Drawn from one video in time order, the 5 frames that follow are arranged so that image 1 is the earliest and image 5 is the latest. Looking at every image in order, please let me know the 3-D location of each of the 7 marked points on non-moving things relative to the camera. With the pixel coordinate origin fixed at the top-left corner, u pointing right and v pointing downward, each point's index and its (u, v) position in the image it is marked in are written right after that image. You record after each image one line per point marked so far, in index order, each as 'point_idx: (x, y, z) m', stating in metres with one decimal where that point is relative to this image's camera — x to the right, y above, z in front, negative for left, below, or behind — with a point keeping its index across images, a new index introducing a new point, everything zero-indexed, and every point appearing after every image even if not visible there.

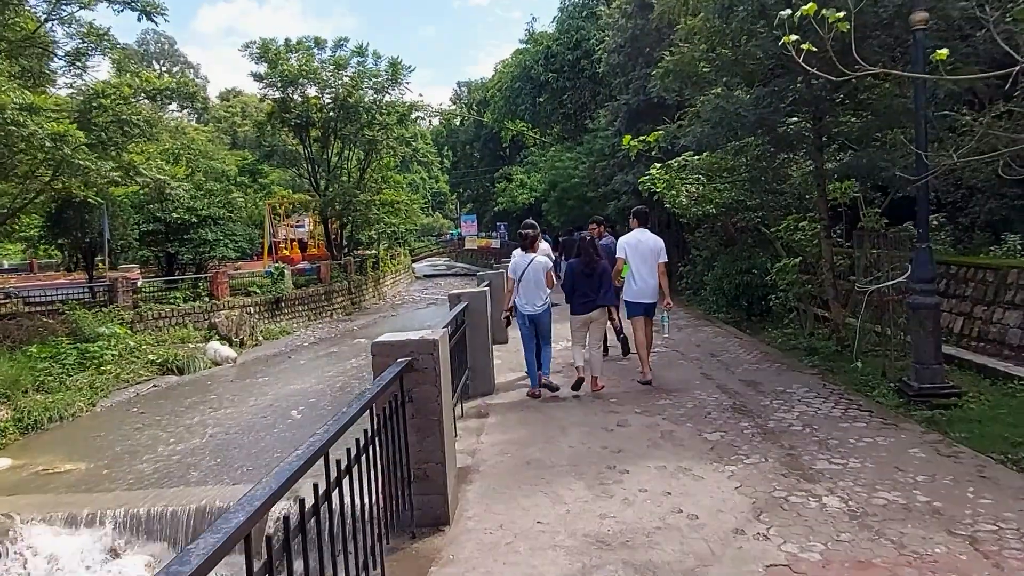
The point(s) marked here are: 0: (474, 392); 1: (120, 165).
0: (-0.3, -0.9, +6.6) m
1: (-8.4, +2.6, +16.2) m
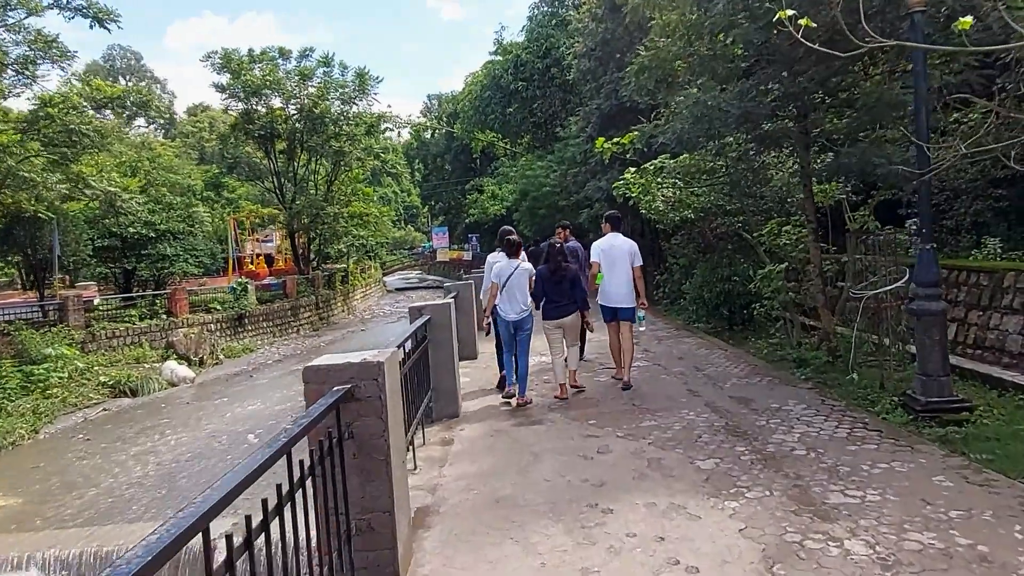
0: (-0.6, -1.0, +6.0) m
1: (-9.0, +2.3, +15.3) m
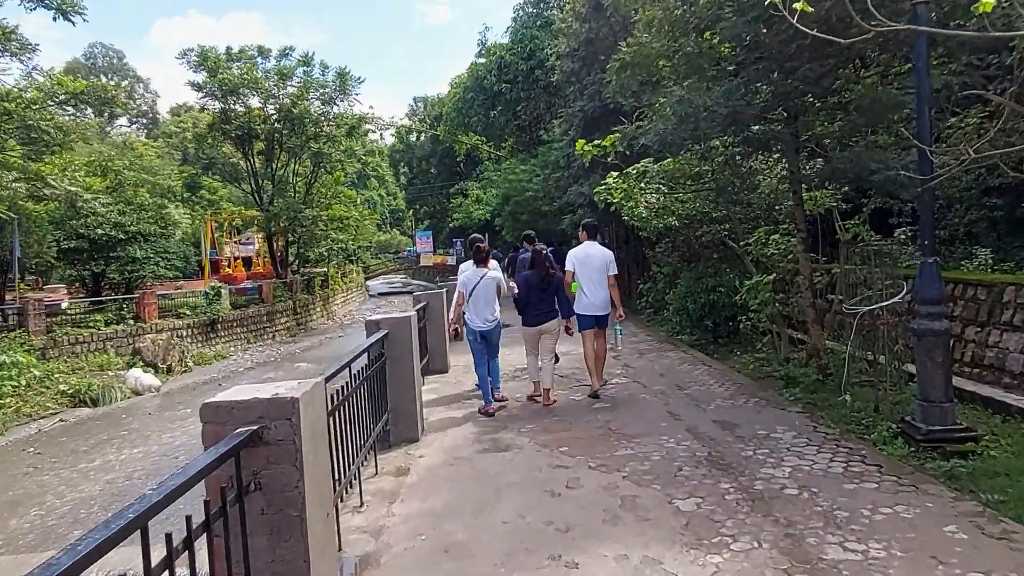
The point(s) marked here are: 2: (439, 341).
0: (-0.8, -1.1, +5.5) m
1: (-9.4, +2.2, +14.7) m
2: (-0.8, -0.6, +8.4) m
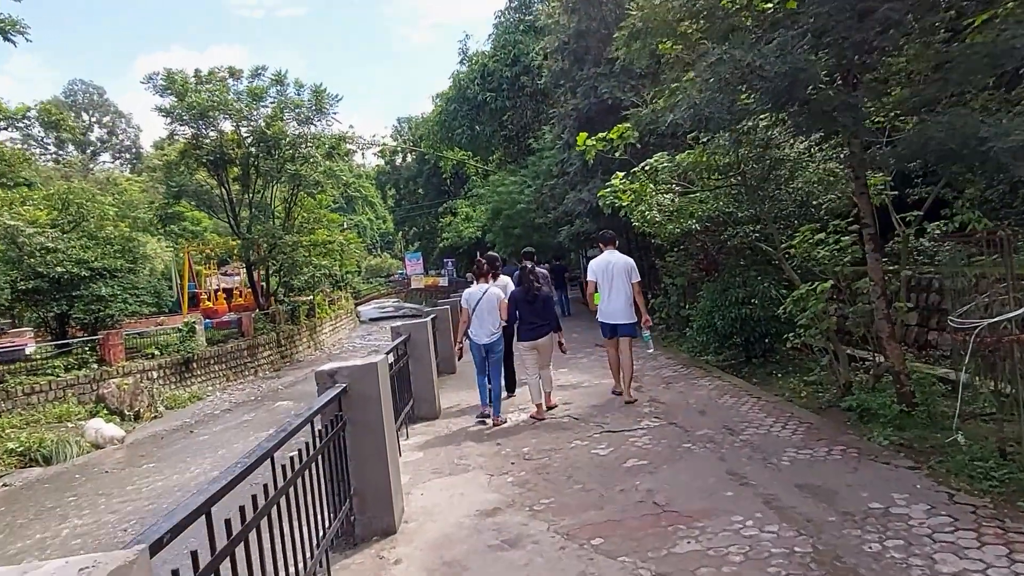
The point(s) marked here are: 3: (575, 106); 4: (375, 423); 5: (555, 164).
0: (-0.8, -1.3, +4.0) m
1: (-9.6, +1.3, +13.3) m
2: (-0.8, -0.9, +7.0) m
3: (+1.0, +3.0, +12.5) m
4: (-0.7, -0.7, +4.0) m
5: (+0.8, +2.4, +14.5) m
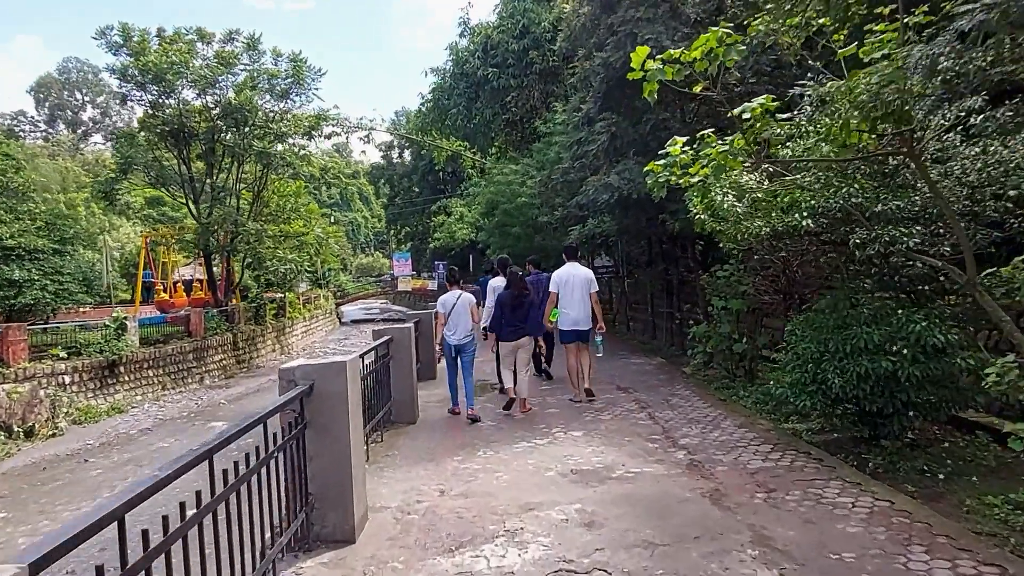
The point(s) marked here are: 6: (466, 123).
0: (-0.9, -1.3, +0.9) m
1: (-9.6, +1.7, +10.1) m
2: (-0.9, -0.9, +3.9) m
3: (+1.1, +2.8, +9.4) m
4: (-0.8, -0.7, +0.8) m
5: (+0.8, +2.1, +11.4) m
6: (-1.2, +4.3, +19.5) m
